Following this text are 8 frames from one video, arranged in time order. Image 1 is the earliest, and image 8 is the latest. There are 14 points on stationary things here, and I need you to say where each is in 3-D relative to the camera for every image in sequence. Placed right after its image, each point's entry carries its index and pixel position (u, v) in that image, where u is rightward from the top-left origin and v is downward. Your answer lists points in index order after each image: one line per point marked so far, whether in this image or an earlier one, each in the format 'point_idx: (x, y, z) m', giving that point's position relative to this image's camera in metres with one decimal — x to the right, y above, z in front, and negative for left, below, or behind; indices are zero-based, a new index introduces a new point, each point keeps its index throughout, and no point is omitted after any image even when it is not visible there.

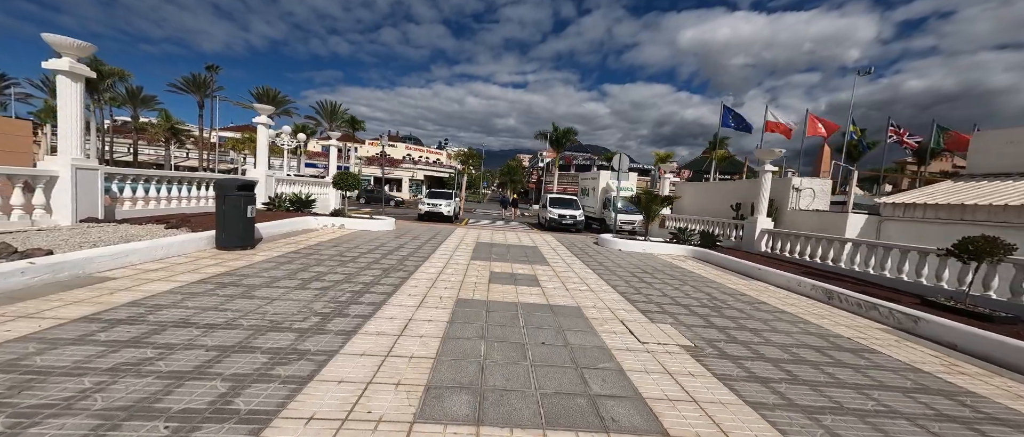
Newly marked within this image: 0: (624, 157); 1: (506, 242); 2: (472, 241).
0: (+4.1, +2.2, +13.7) m
1: (0.0, -0.8, +11.4) m
2: (-1.2, -0.7, +11.5) m
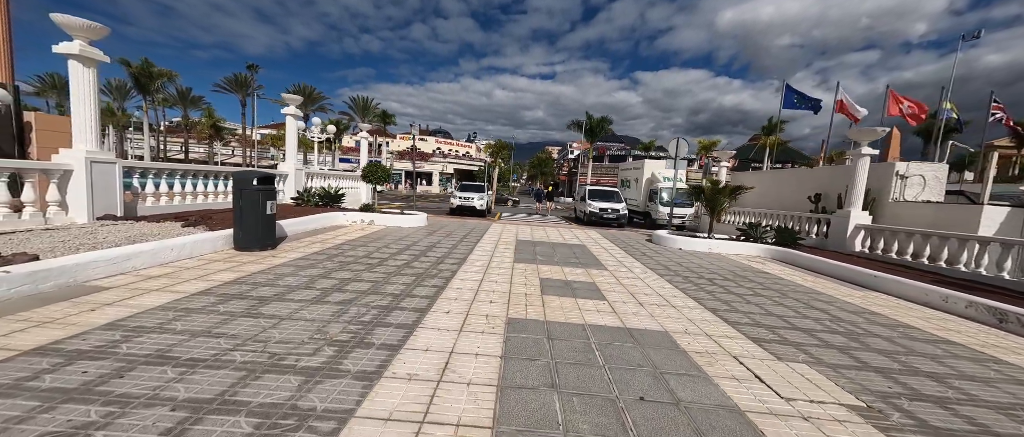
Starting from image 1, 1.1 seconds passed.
0: (+5.4, +2.4, +12.1) m
1: (+1.1, -0.7, +10.2) m
2: (0.0, -0.6, +10.4) m
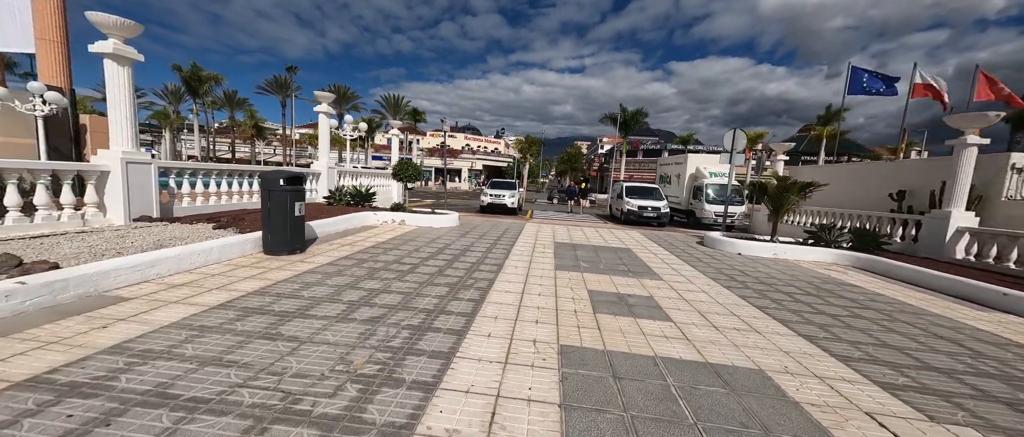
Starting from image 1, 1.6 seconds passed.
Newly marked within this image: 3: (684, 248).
0: (+6.5, +2.4, +11.0) m
1: (+2.0, -0.7, +9.5) m
2: (+0.9, -0.6, +9.7) m
3: (+4.4, -0.8, +9.4) m
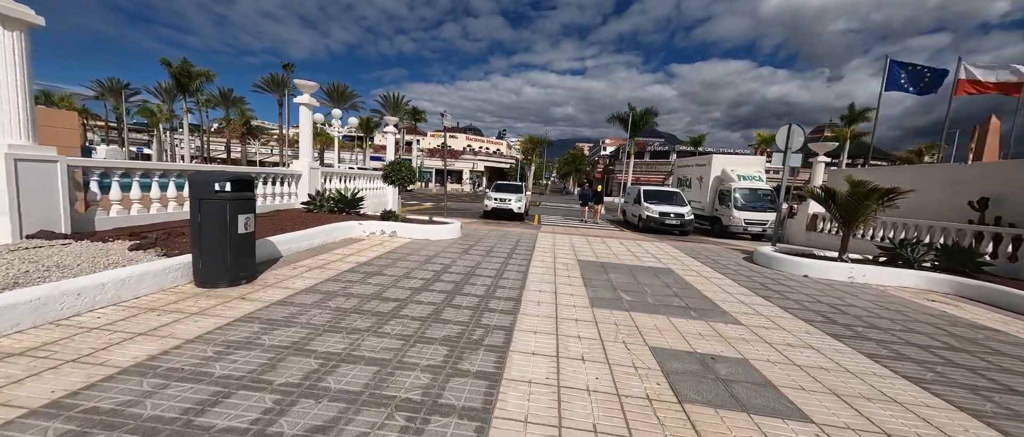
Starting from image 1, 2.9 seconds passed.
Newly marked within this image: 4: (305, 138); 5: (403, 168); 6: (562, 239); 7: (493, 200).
0: (+6.9, +2.3, +10.8) m
1: (+2.4, -0.8, +9.2) m
2: (+1.4, -0.7, +9.5) m
3: (+4.8, -0.9, +9.2) m
4: (-5.9, +2.3, +11.0) m
5: (-2.7, +1.2, +9.5) m
6: (+1.5, -0.5, +11.3) m
7: (-0.9, +0.9, +18.4) m
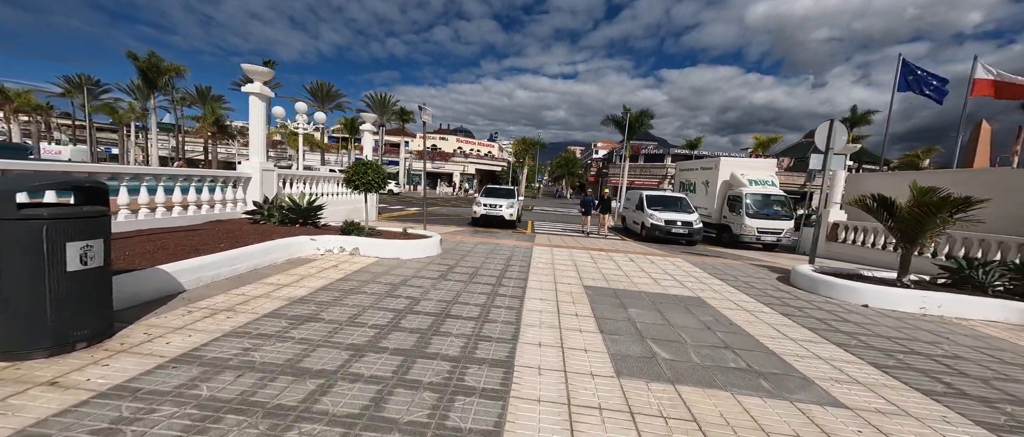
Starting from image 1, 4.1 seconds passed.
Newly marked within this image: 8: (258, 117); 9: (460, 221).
0: (+6.7, +2.0, +9.3) m
1: (+2.2, -1.0, +7.6) m
2: (+1.2, -1.0, +7.8) m
3: (+4.6, -1.2, +7.7) m
4: (-6.1, +2.0, +9.2) m
5: (-2.9, +1.0, +7.8) m
6: (+1.2, -0.8, +9.7) m
7: (-1.3, +0.5, +16.7) m
8: (-6.2, +2.4, +9.3) m
9: (-2.5, -0.1, +18.8) m
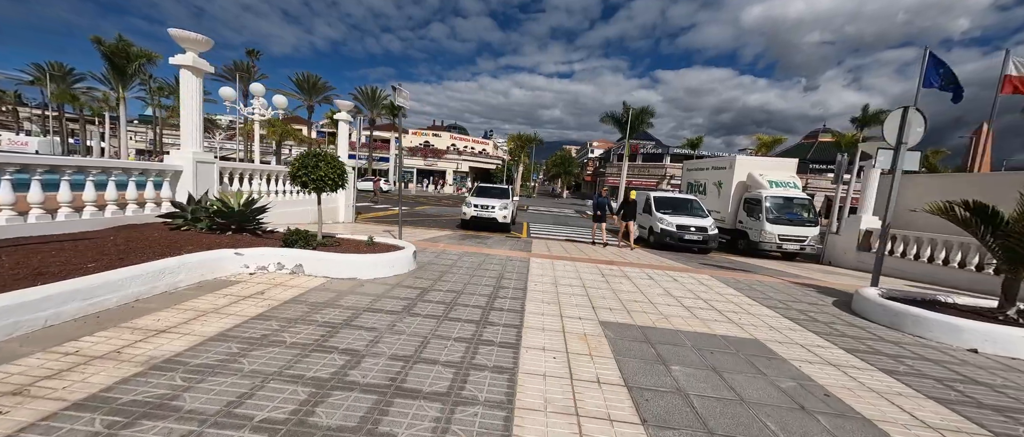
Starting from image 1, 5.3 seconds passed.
0: (+6.5, +1.8, +7.7) m
1: (+2.1, -1.2, +6.0) m
2: (+1.0, -1.1, +6.2) m
3: (+4.5, -1.4, +6.1) m
4: (-6.2, +1.9, +7.5) m
5: (-3.0, +0.9, +6.1) m
6: (+1.1, -0.9, +8.0) m
7: (-1.5, +0.4, +15.0) m
8: (-6.3, +2.4, +7.5) m
9: (-2.8, -0.2, +17.1) m
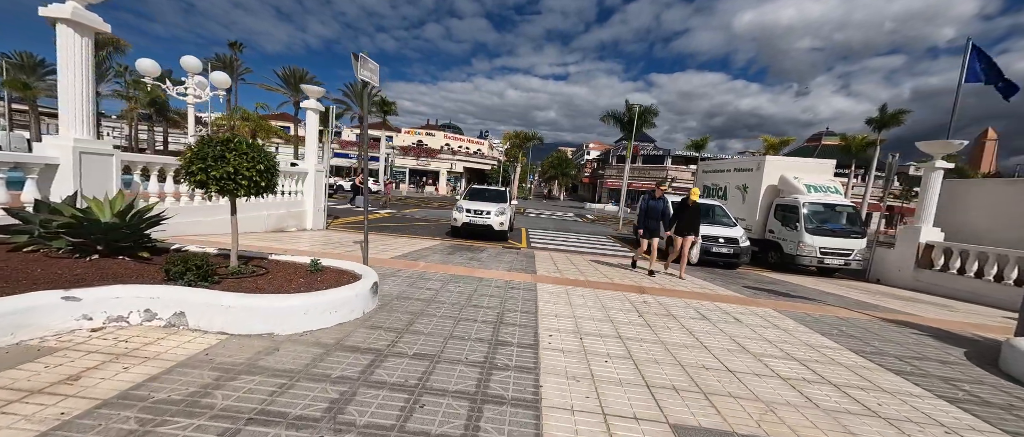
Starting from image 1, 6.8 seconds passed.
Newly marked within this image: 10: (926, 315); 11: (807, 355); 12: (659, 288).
0: (+6.6, +1.5, +5.9) m
1: (+2.2, -1.4, +4.0) m
2: (+1.1, -1.3, +4.2) m
3: (+4.5, -1.6, +4.1) m
4: (-6.2, +1.8, +5.4) m
5: (-2.9, +0.7, +4.1) m
6: (+1.1, -1.2, +6.1) m
7: (-1.6, +0.2, +13.0) m
8: (-6.2, +2.2, +5.5) m
9: (-2.9, -0.4, +15.0) m
10: (+7.0, -1.6, +6.5) m
11: (+3.2, -1.5, +4.3) m
12: (+2.6, -1.2, +6.9) m
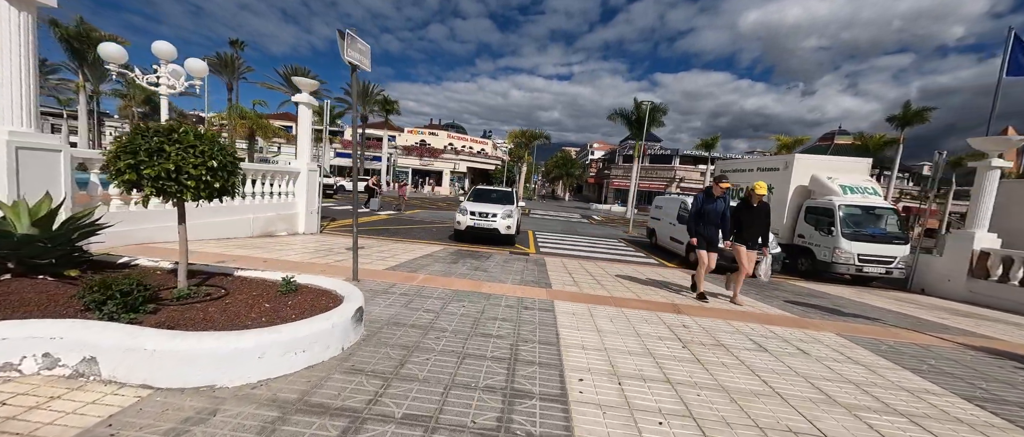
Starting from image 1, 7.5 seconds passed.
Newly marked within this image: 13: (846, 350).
0: (+6.8, +1.4, +4.9) m
1: (+2.3, -1.5, +3.1) m
2: (+1.2, -1.4, +3.3) m
3: (+4.7, -1.7, +3.2) m
4: (-6.0, +1.7, +4.6) m
5: (-2.7, +0.6, +3.2) m
6: (+1.3, -1.2, +5.1) m
7: (-1.3, +0.1, +12.1) m
8: (-6.0, +2.1, +4.6) m
9: (-2.6, -0.5, +14.1) m
10: (+7.2, -1.7, +5.6) m
11: (+3.4, -1.6, +3.4) m
12: (+2.8, -1.3, +5.9) m
13: (+3.9, -1.5, +4.6) m
